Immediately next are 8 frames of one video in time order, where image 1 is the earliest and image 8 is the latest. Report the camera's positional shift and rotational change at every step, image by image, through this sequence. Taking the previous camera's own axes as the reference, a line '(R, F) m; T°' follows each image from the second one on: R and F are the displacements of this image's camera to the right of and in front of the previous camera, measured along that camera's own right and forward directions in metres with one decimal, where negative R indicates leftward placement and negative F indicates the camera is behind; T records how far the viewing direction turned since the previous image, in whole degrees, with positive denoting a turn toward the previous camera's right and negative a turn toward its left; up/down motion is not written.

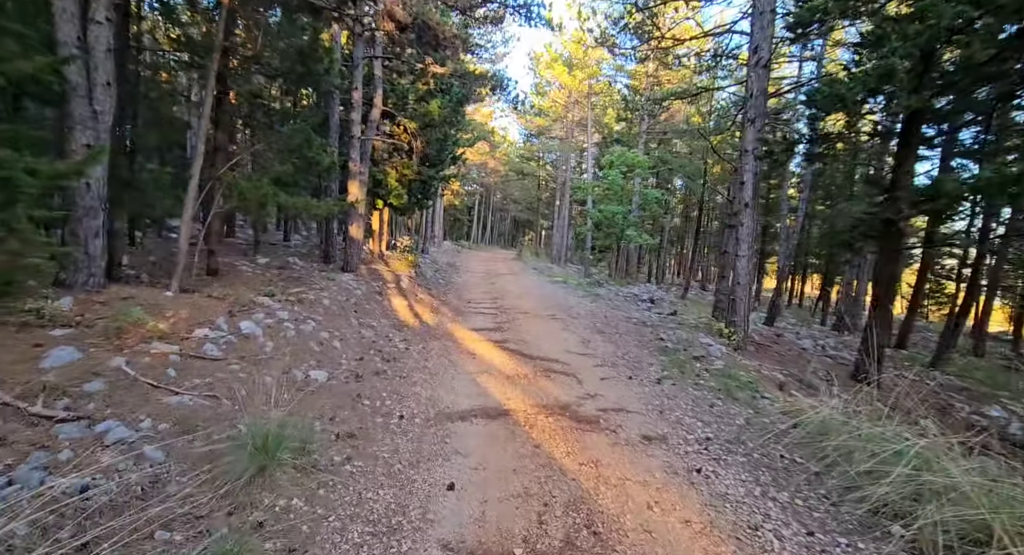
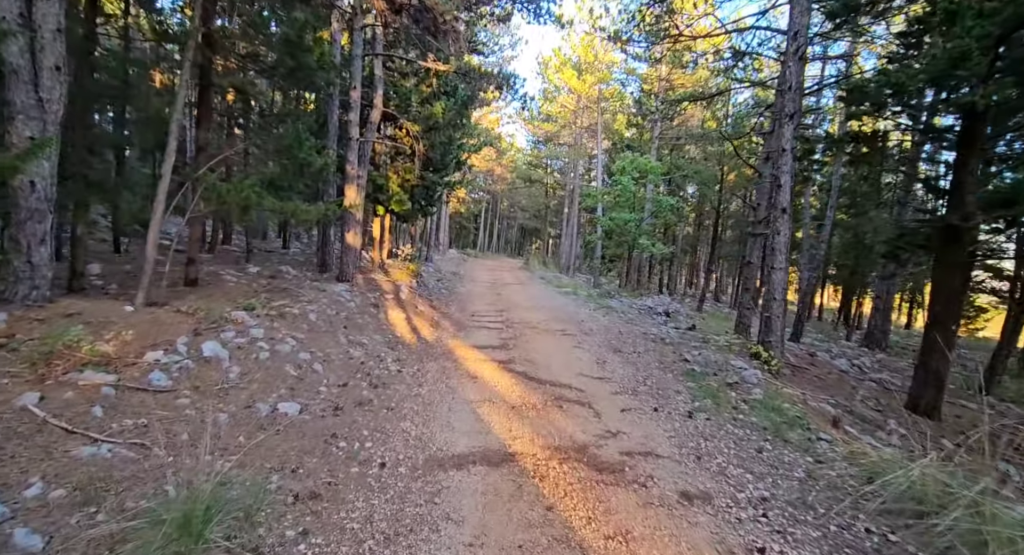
(0.0, +0.9) m; -1°
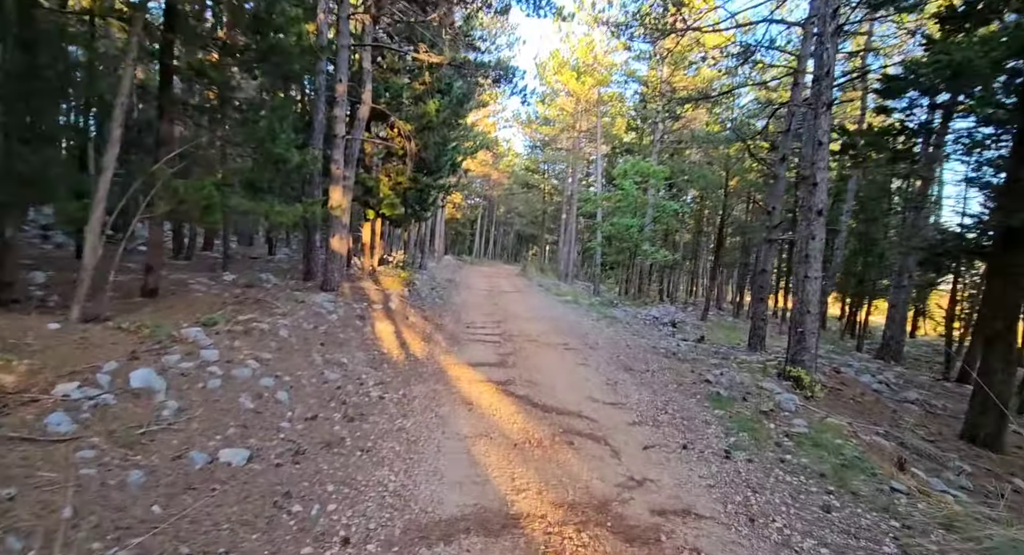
(-0.1, +0.9) m; 0°
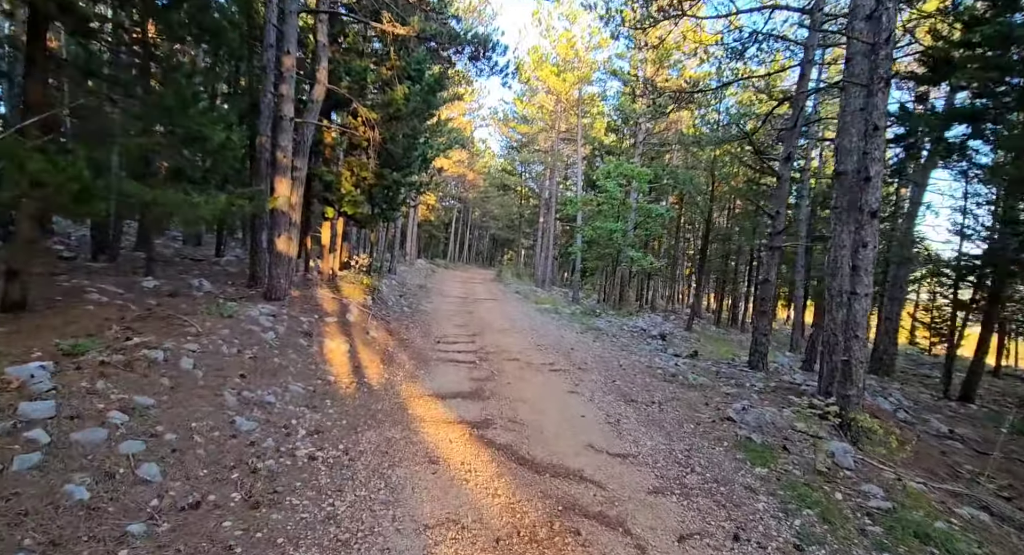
(-0.1, +1.5) m; +3°
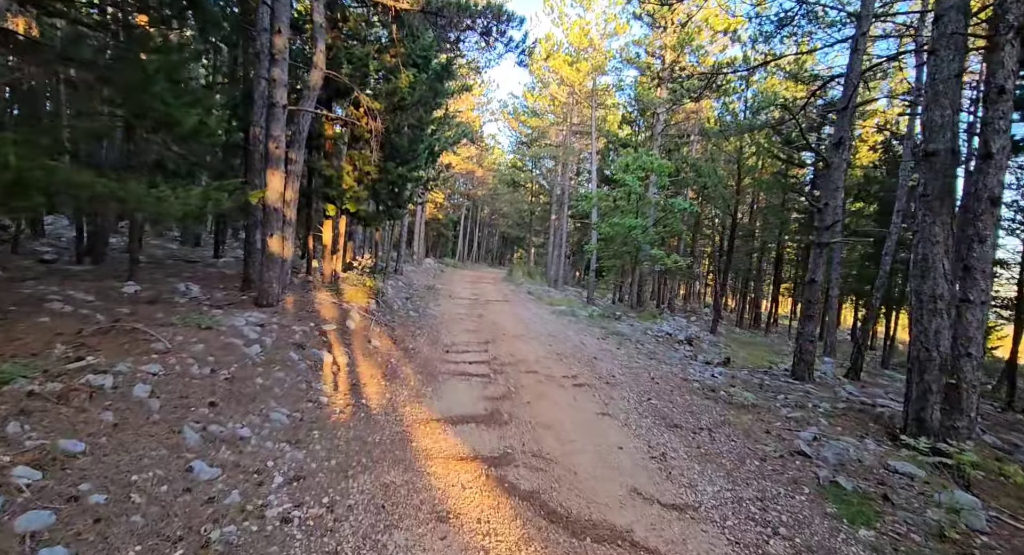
(-0.1, +1.0) m; -1°
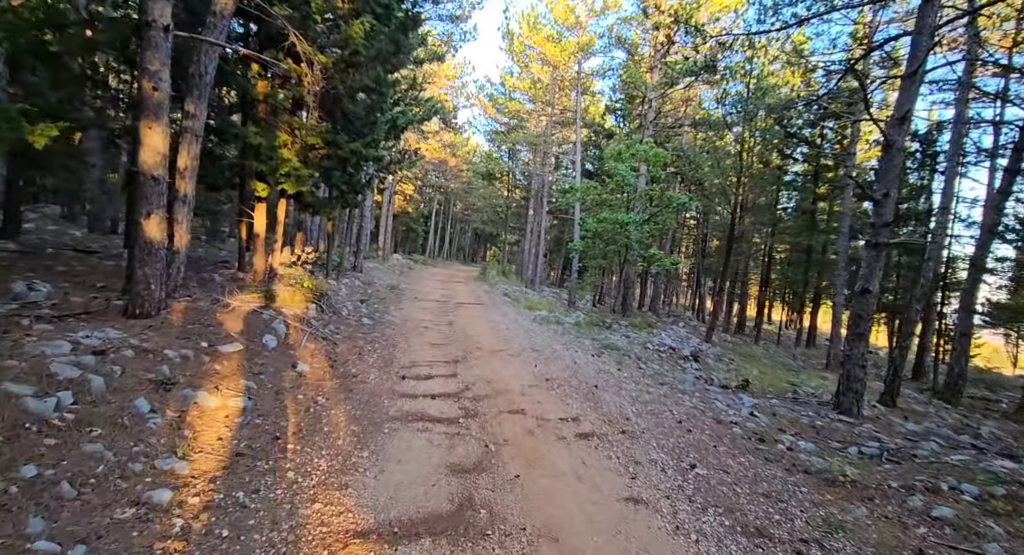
(-0.1, +2.4) m; +3°
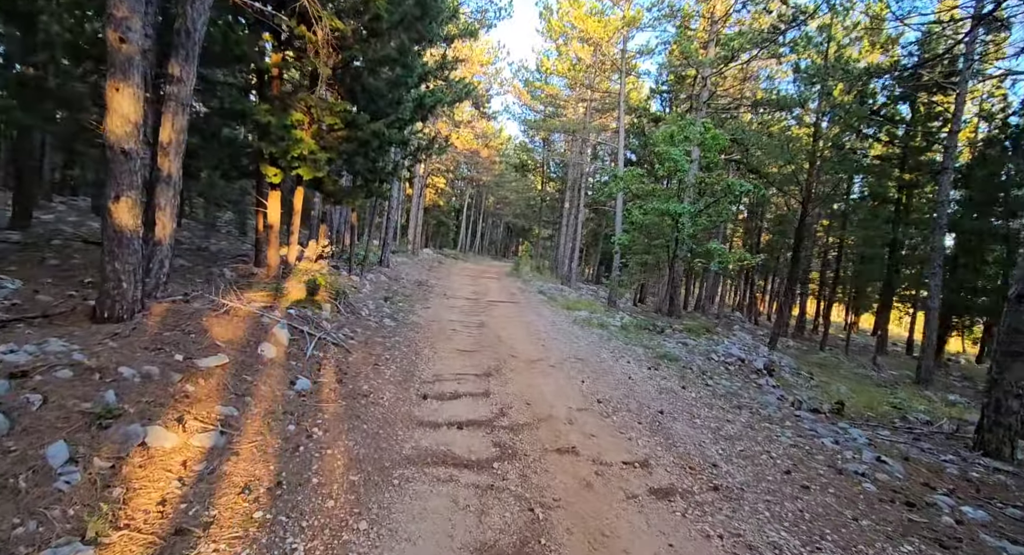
(-0.2, +1.4) m; -4°
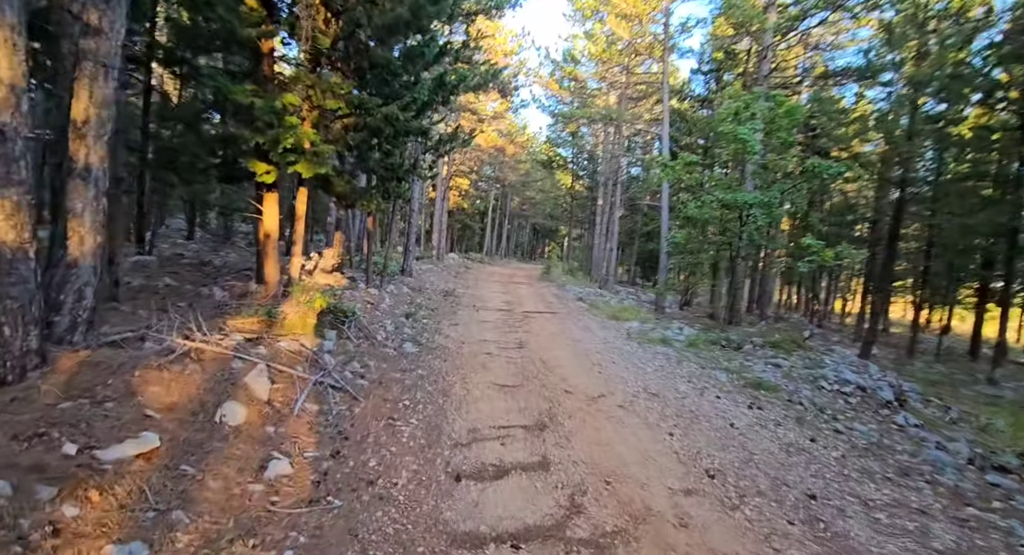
(-0.4, +2.0) m; -3°
